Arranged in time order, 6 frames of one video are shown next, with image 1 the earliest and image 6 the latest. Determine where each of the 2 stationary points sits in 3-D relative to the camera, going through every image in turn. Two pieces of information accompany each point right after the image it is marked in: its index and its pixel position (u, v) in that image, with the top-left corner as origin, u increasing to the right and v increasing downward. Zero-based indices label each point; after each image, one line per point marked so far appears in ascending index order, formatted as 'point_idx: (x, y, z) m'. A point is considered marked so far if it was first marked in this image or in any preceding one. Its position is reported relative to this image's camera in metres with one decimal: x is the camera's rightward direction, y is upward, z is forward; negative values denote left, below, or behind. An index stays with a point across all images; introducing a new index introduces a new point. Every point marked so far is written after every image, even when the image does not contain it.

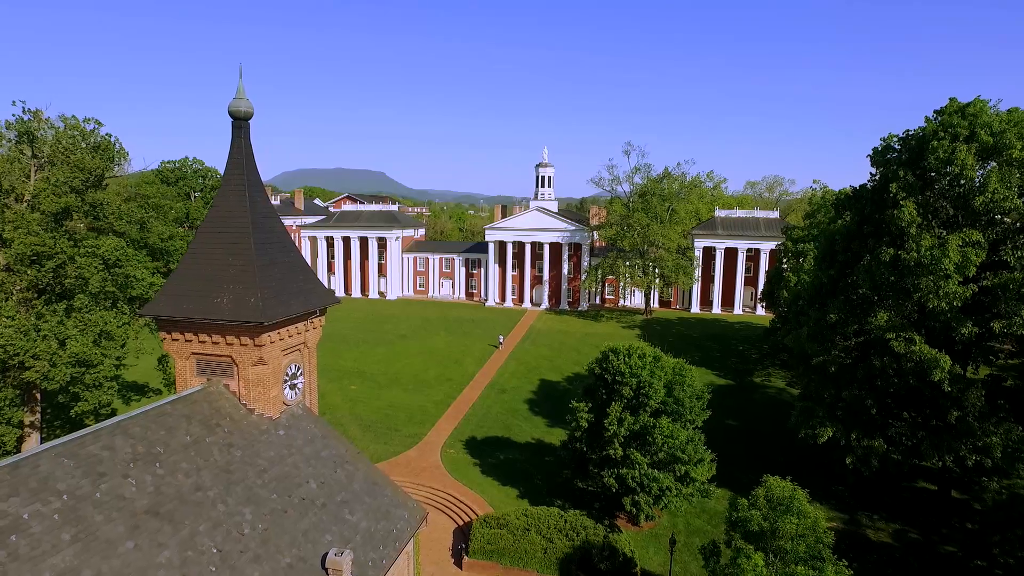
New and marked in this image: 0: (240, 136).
0: (-7.1, +4.0, +15.3) m
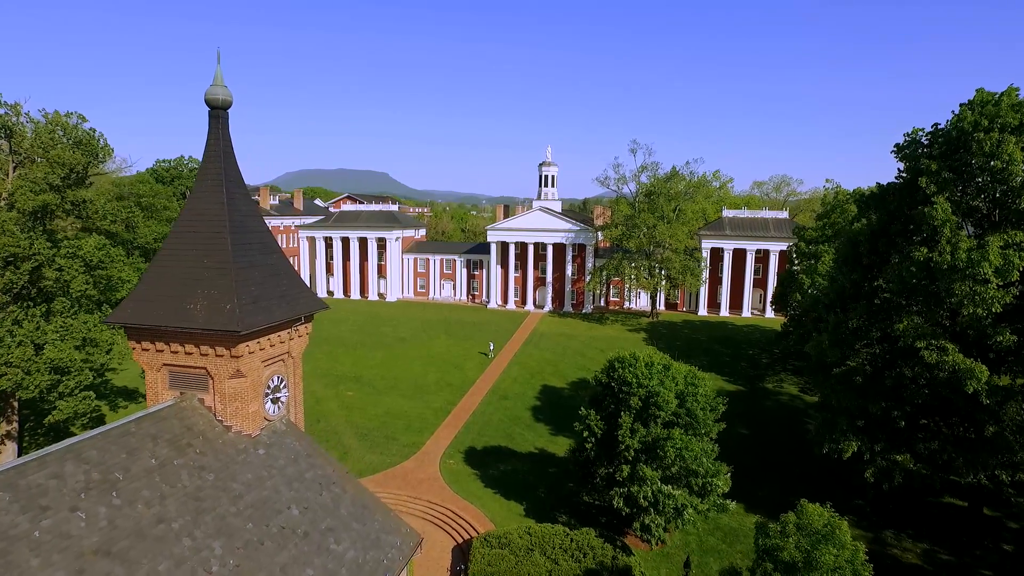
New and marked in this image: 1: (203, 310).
0: (-7.0, +3.8, +14.0) m
1: (-6.8, -0.5, +12.9) m
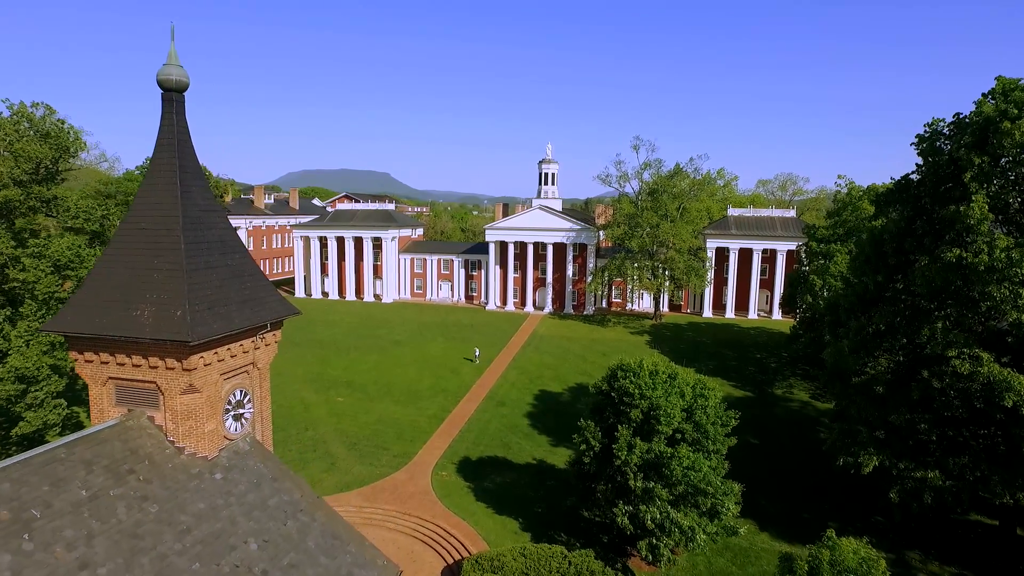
0: (-7.2, +3.8, +12.5) m
1: (-7.0, -0.6, +11.4) m
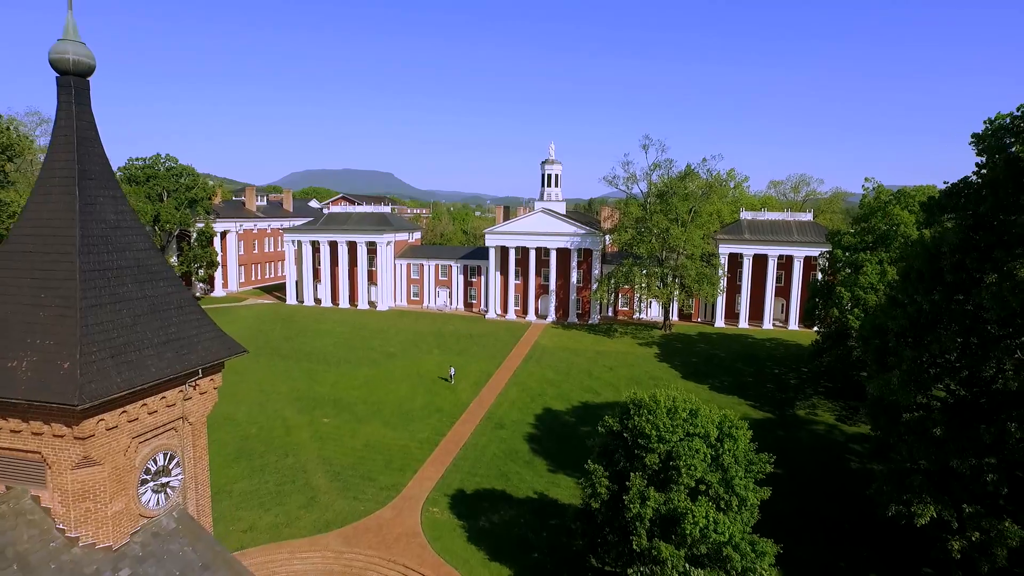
0: (-7.3, +3.1, +9.8) m
1: (-7.1, -1.2, +8.7) m
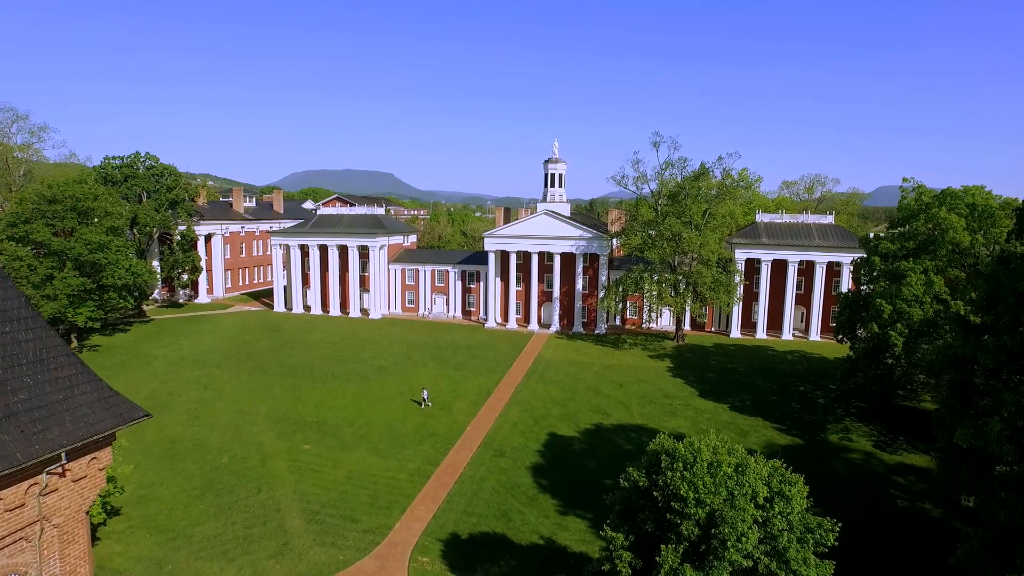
0: (-7.3, +2.5, +6.5) m
1: (-7.1, -1.8, +5.4) m
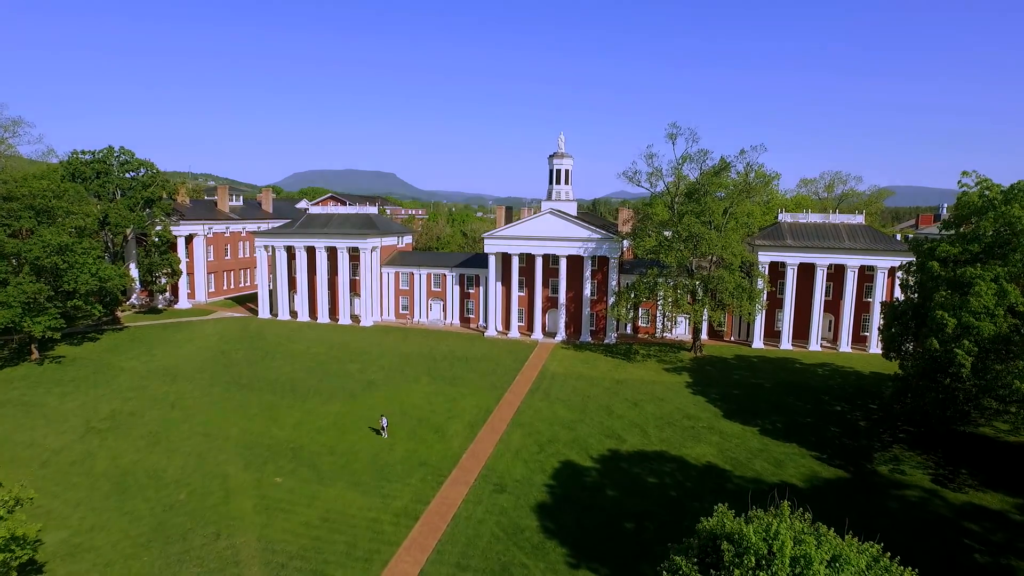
0: (-7.3, +2.2, +2.7) m
1: (-7.0, -2.2, +1.7) m
